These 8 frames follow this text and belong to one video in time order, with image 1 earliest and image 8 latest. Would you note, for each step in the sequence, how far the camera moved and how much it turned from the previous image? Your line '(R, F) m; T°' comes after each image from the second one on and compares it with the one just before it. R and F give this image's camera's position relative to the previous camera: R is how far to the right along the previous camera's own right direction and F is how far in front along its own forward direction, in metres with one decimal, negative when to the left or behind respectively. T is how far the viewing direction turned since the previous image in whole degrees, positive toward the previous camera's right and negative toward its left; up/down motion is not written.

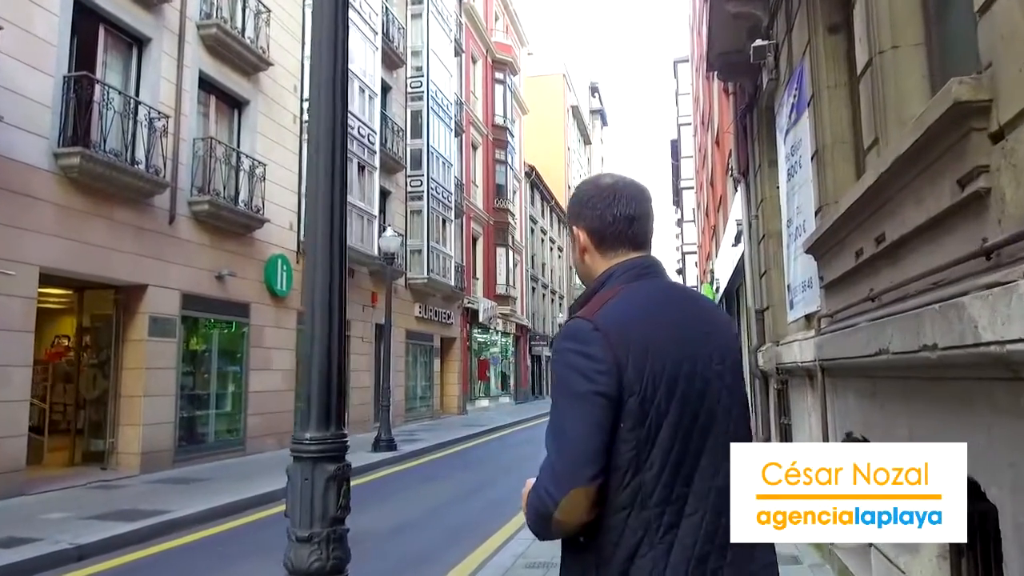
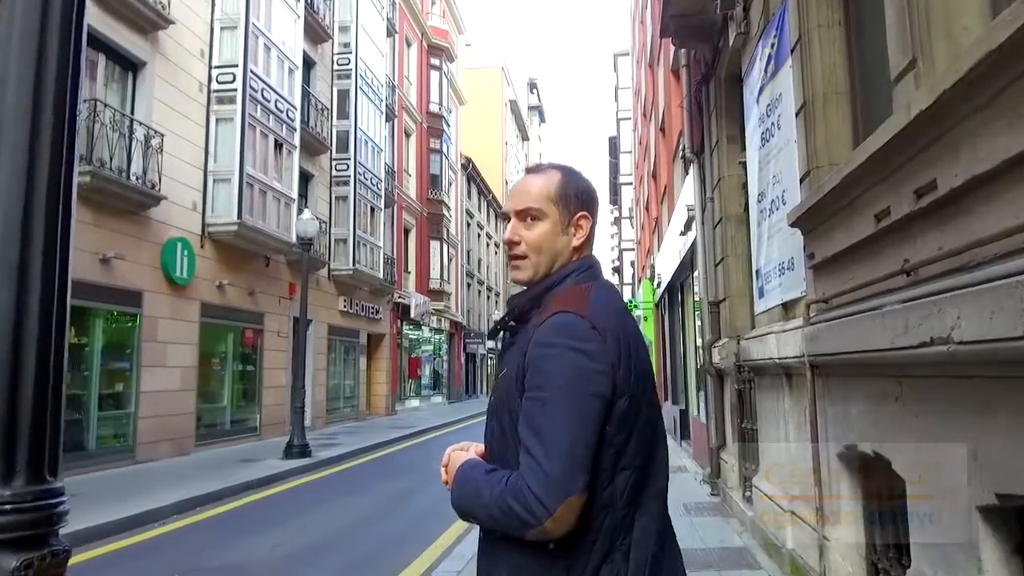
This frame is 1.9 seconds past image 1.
(+0.1, +1.3) m; +5°
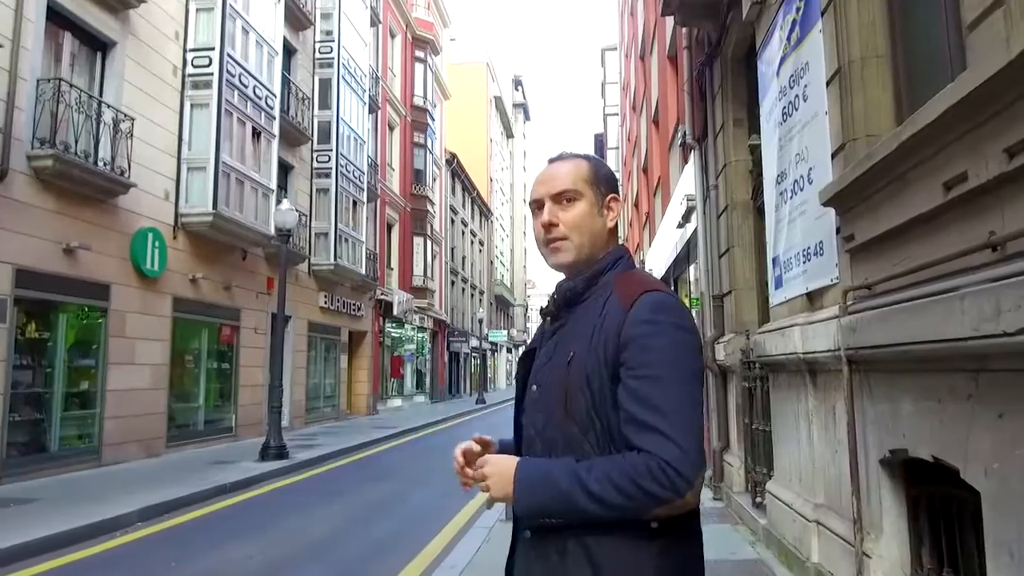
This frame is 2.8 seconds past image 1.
(-0.1, +0.6) m; +1°
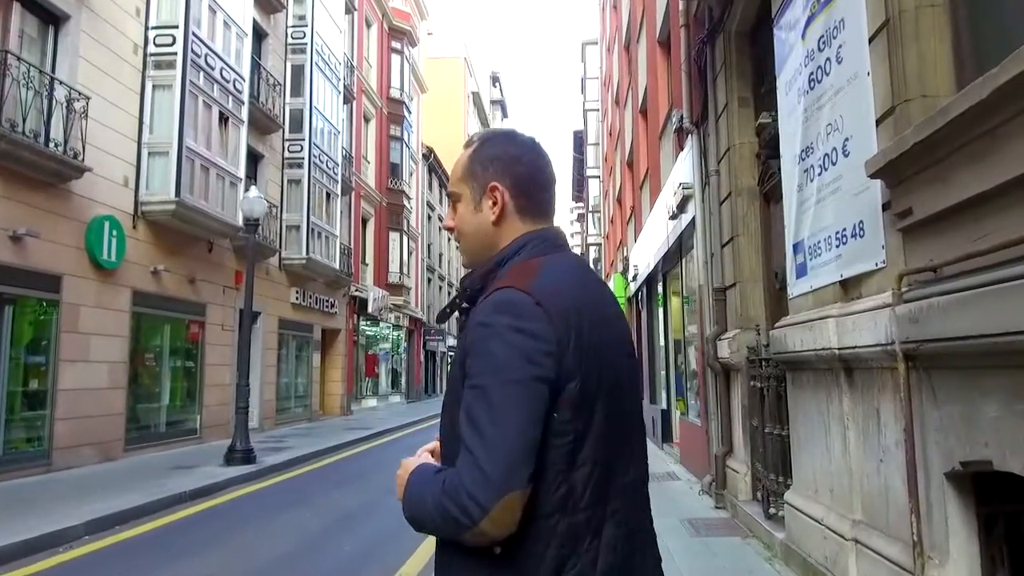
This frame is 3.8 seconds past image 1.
(-0.1, +0.7) m; +2°
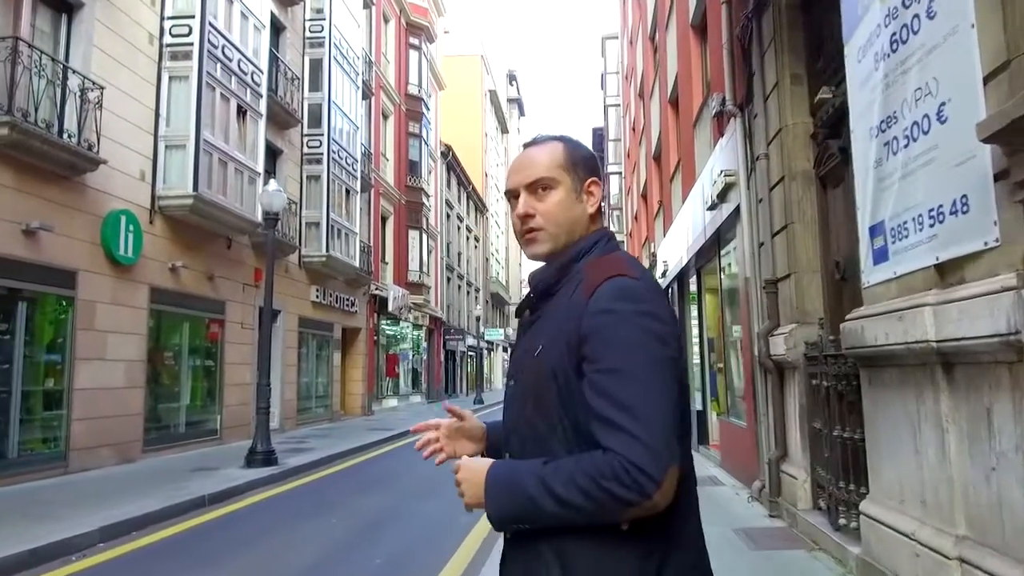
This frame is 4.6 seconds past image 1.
(-0.2, +0.5) m; -1°
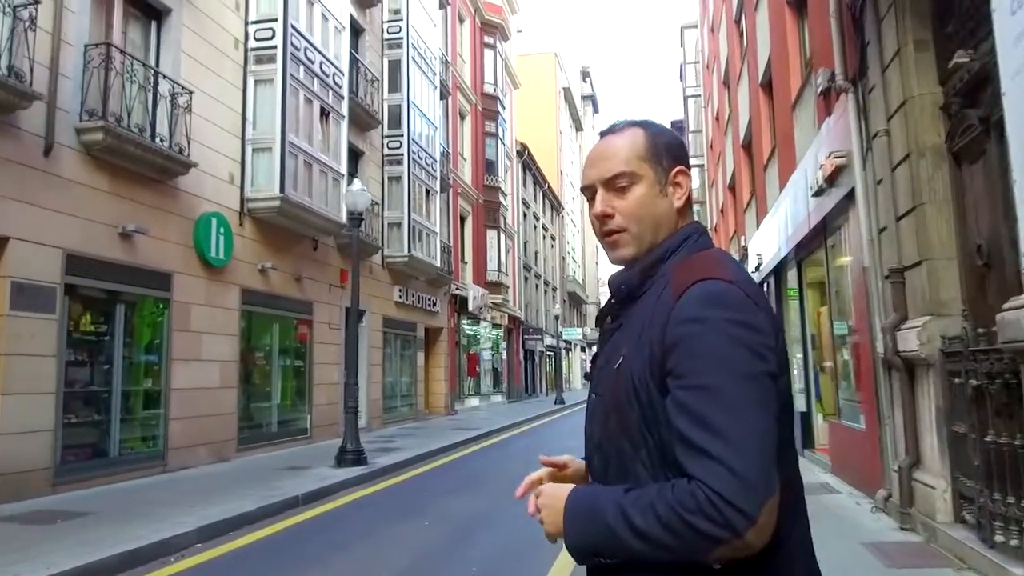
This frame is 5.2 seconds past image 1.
(-0.2, +0.4) m; -6°
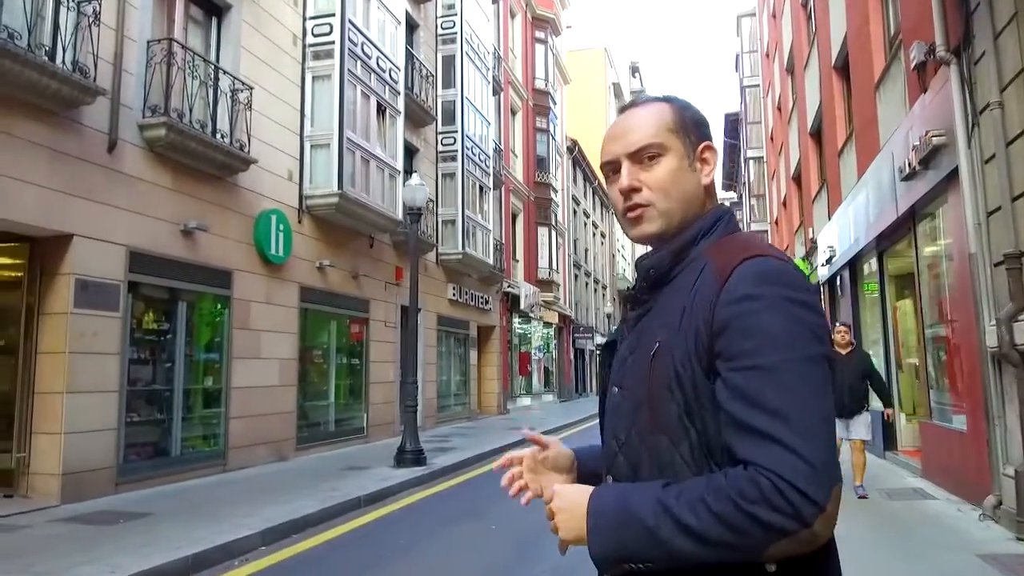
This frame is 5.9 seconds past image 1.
(-0.2, +0.4) m; -4°
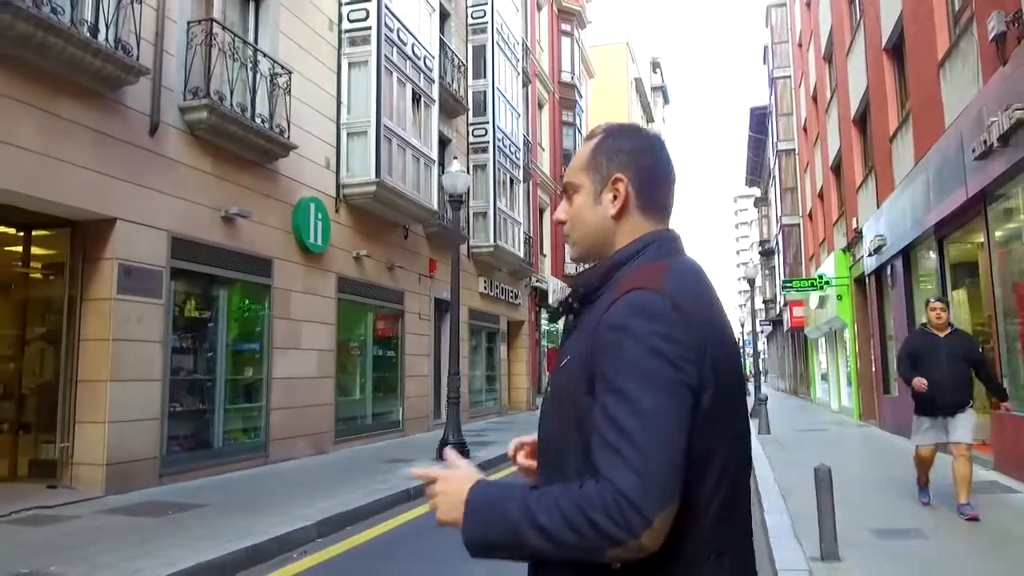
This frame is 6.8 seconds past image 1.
(-0.4, +0.3) m; -1°
